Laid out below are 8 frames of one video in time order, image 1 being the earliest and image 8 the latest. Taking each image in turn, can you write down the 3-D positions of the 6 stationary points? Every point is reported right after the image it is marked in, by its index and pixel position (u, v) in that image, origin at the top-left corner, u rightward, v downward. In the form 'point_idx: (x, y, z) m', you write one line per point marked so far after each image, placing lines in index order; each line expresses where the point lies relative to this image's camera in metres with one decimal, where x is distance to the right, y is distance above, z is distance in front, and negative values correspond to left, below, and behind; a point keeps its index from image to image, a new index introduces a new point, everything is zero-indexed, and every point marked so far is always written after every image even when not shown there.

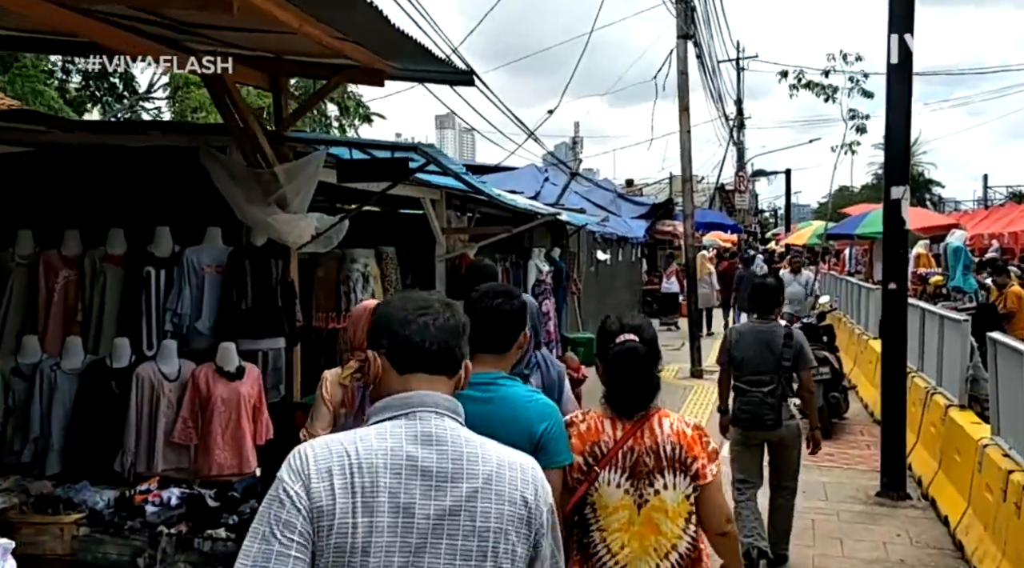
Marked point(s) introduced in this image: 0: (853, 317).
0: (+5.0, -0.5, +12.7) m
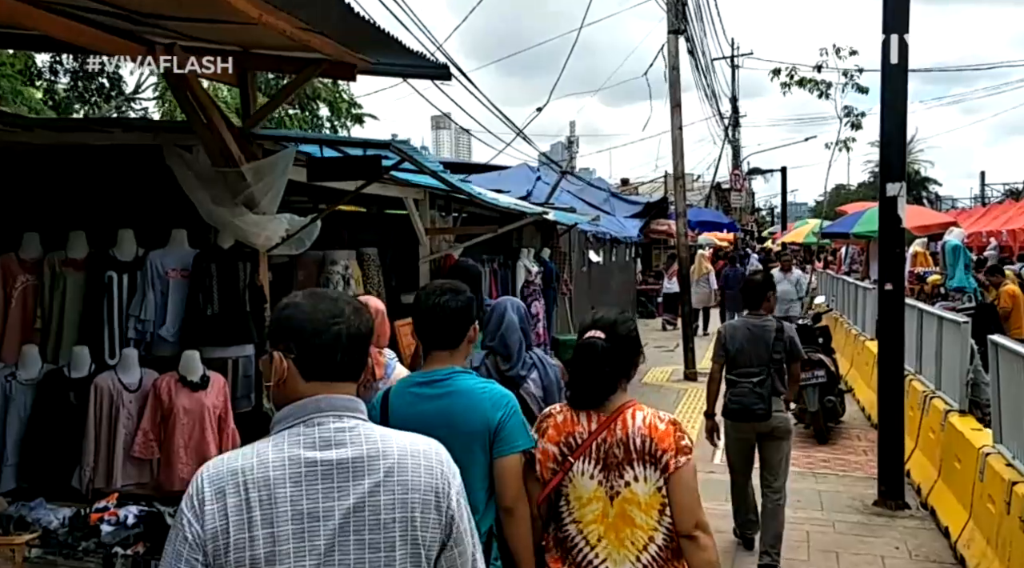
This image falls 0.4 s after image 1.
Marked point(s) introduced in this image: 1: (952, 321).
0: (+4.9, -0.5, +12.4) m
1: (+3.1, -0.3, +6.1) m
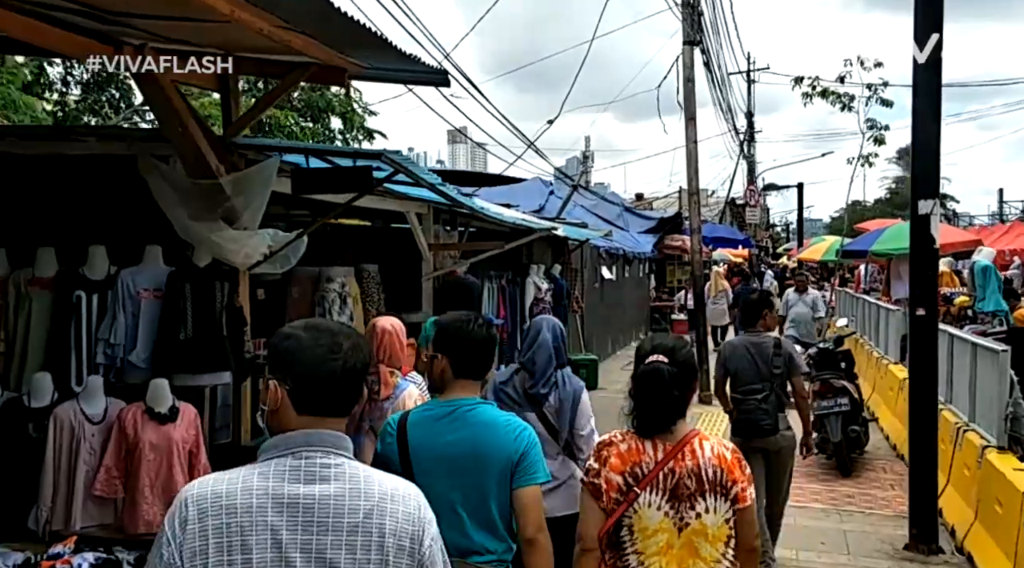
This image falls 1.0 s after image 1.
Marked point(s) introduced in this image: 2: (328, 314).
0: (+5.0, -0.8, +11.9) m
1: (+3.1, -0.4, +5.7) m
2: (-1.6, -0.3, +7.3) m
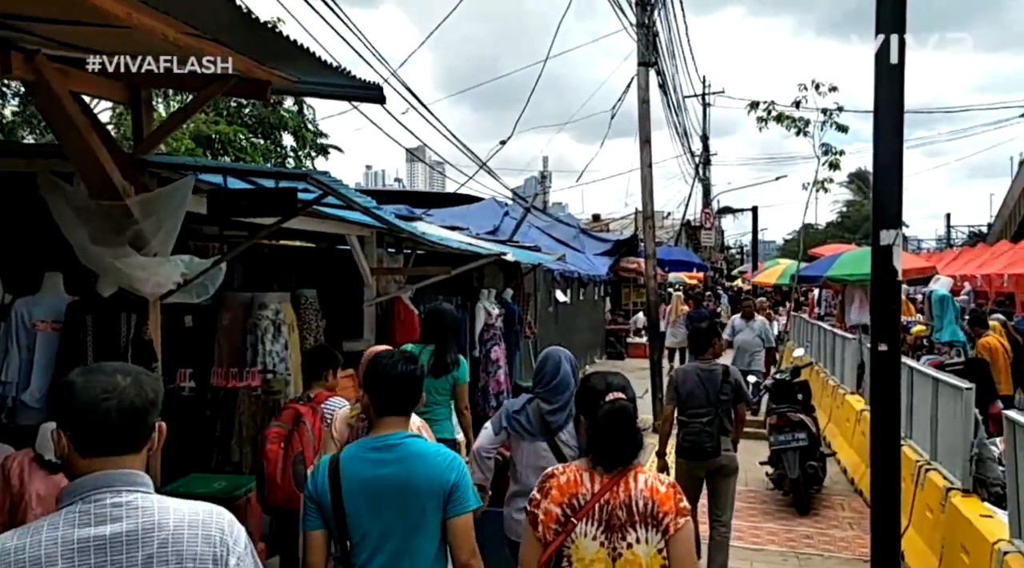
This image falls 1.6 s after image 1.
0: (+4.3, -1.1, +11.8) m
1: (+2.8, -0.6, +5.4) m
2: (-2.0, -0.5, +6.9) m
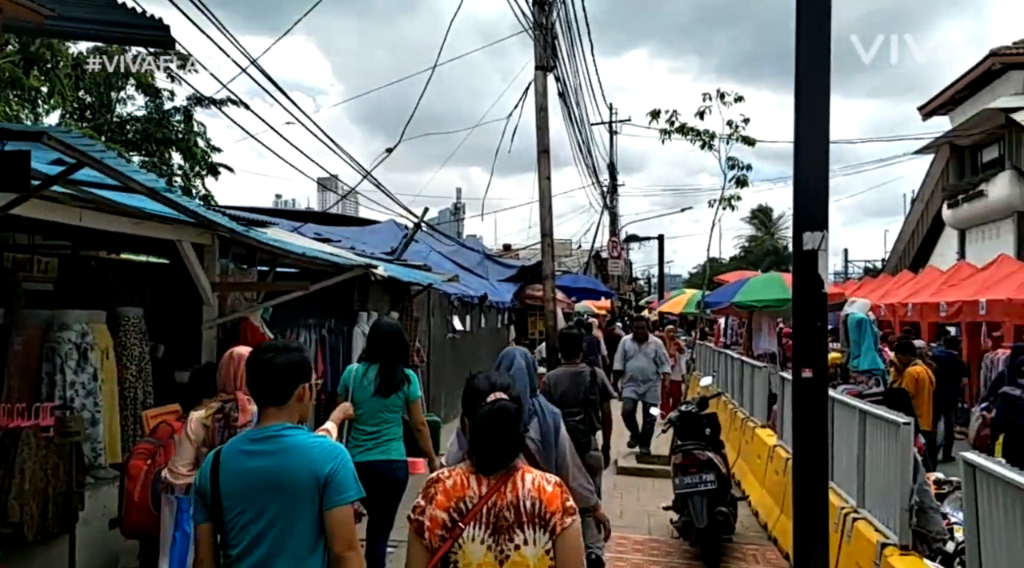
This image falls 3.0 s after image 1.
0: (+2.9, -1.4, +11.1) m
1: (+2.0, -0.7, +4.6) m
2: (-2.9, -0.6, +5.6) m
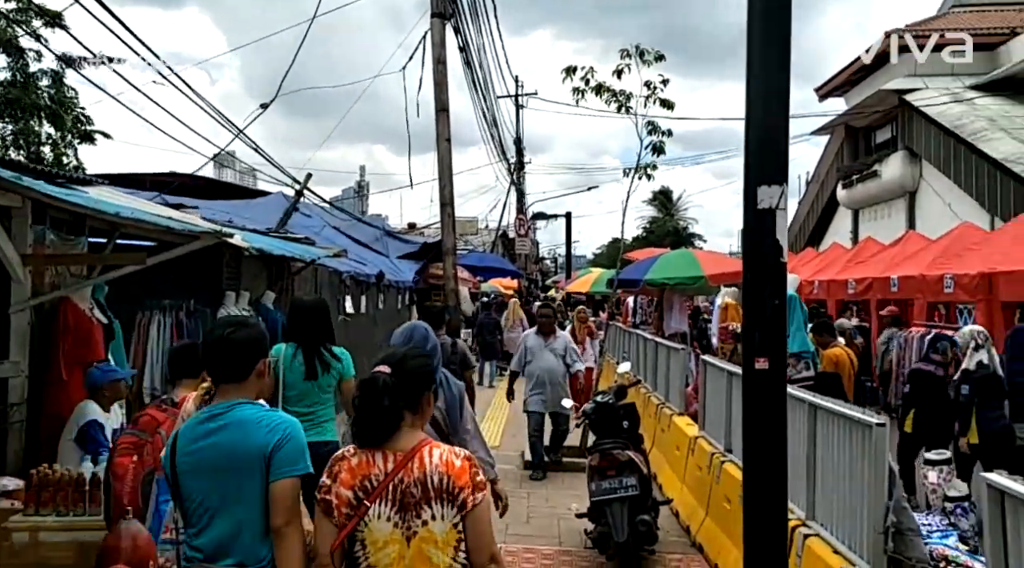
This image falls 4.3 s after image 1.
0: (+1.6, -1.2, +10.3) m
1: (+1.4, -0.6, +3.8) m
2: (-3.5, -0.4, +4.2) m
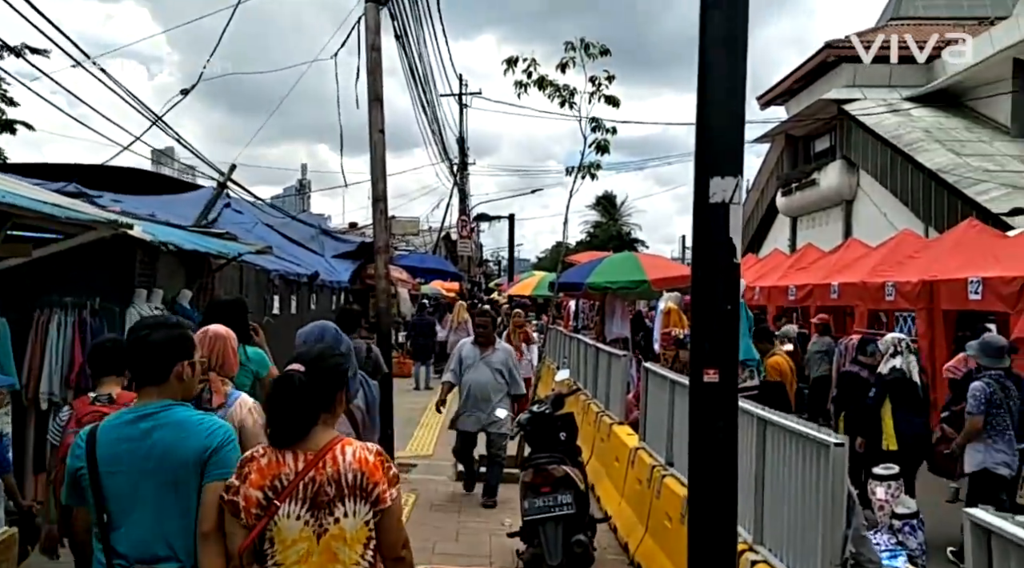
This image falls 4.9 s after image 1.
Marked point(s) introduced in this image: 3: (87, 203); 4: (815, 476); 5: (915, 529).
0: (+0.9, -1.2, +10.0) m
1: (+1.1, -0.6, +3.5) m
2: (-3.9, -0.4, +3.6) m
3: (-2.8, +0.5, +5.6) m
4: (+1.1, -0.7, +3.2) m
5: (+2.4, -1.5, +5.1) m
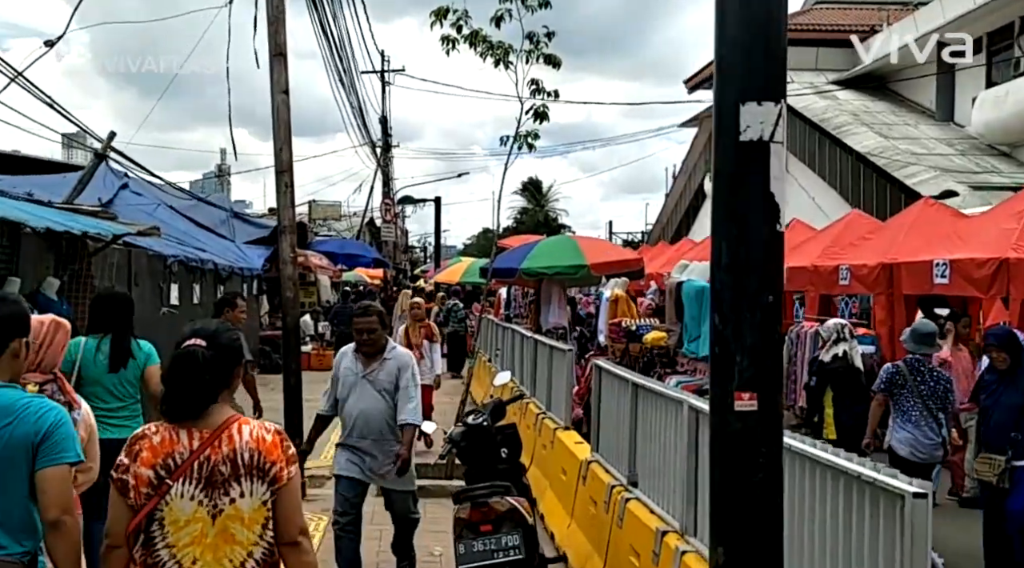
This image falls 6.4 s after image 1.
0: (+0.1, -1.0, +9.0) m
1: (+0.9, -0.5, +2.5) m
2: (-4.0, -0.3, +2.2) m
3: (-3.1, +0.6, +4.3) m
4: (+1.0, -0.7, +2.3) m
5: (+2.1, -1.4, +4.3) m
